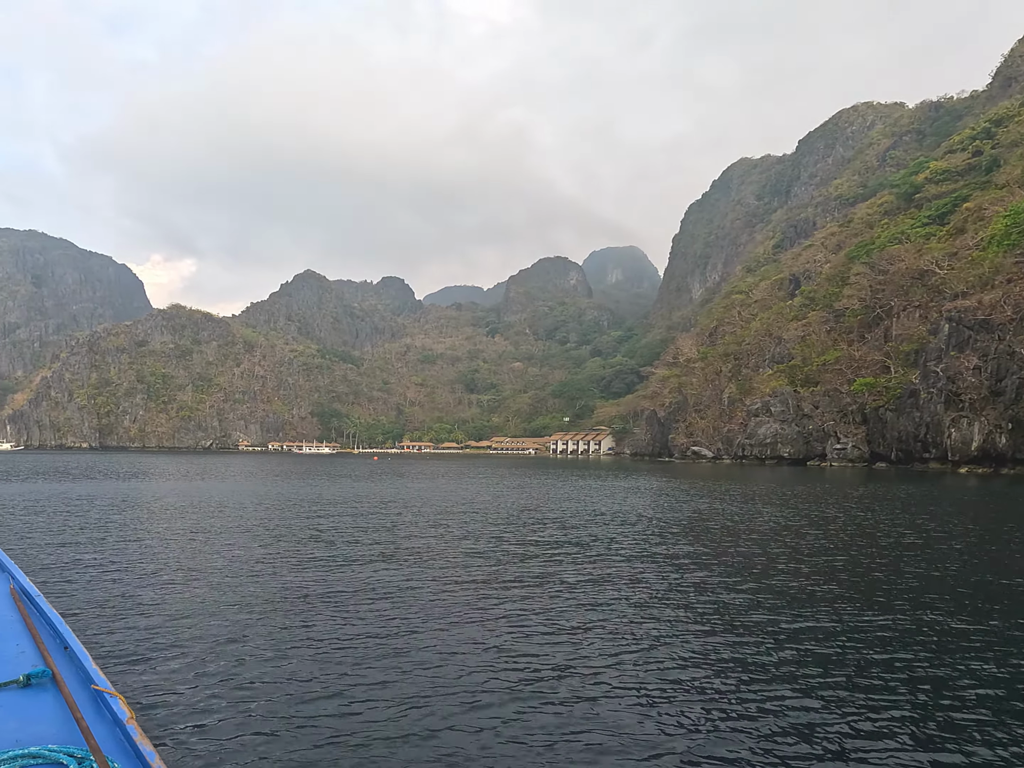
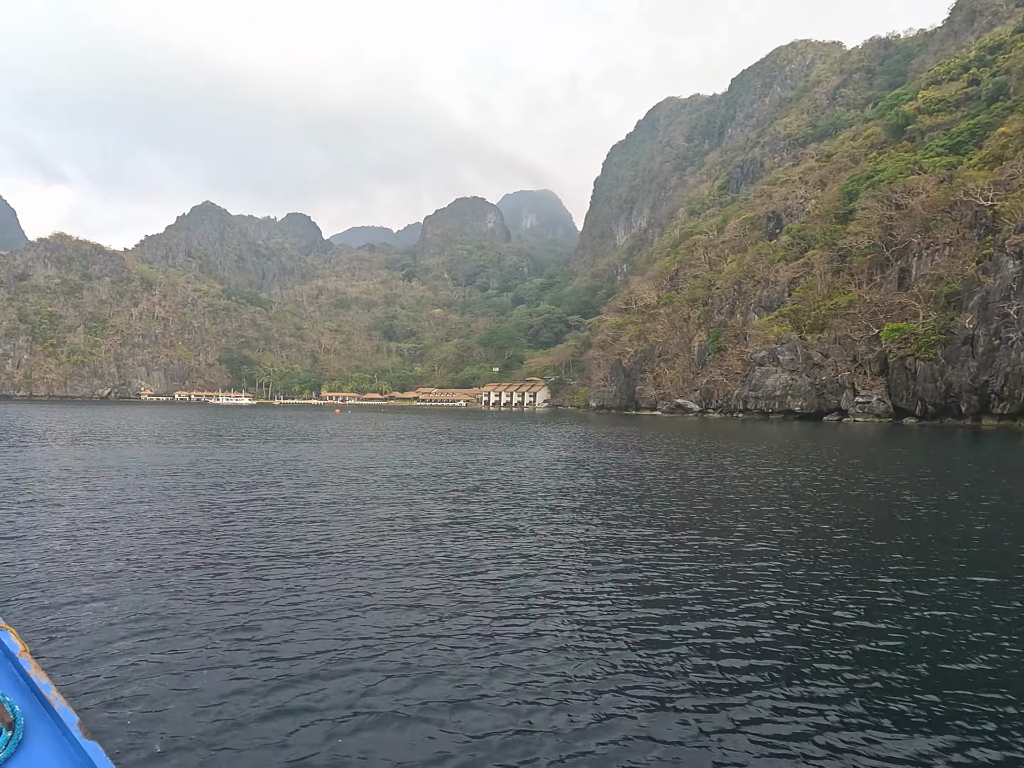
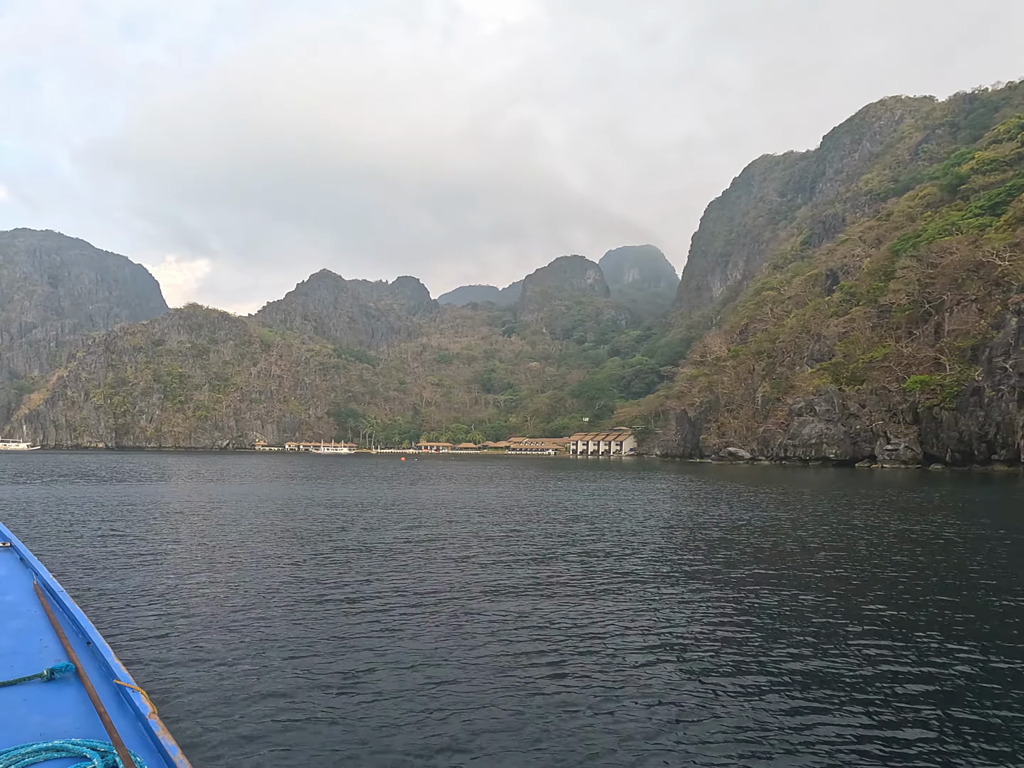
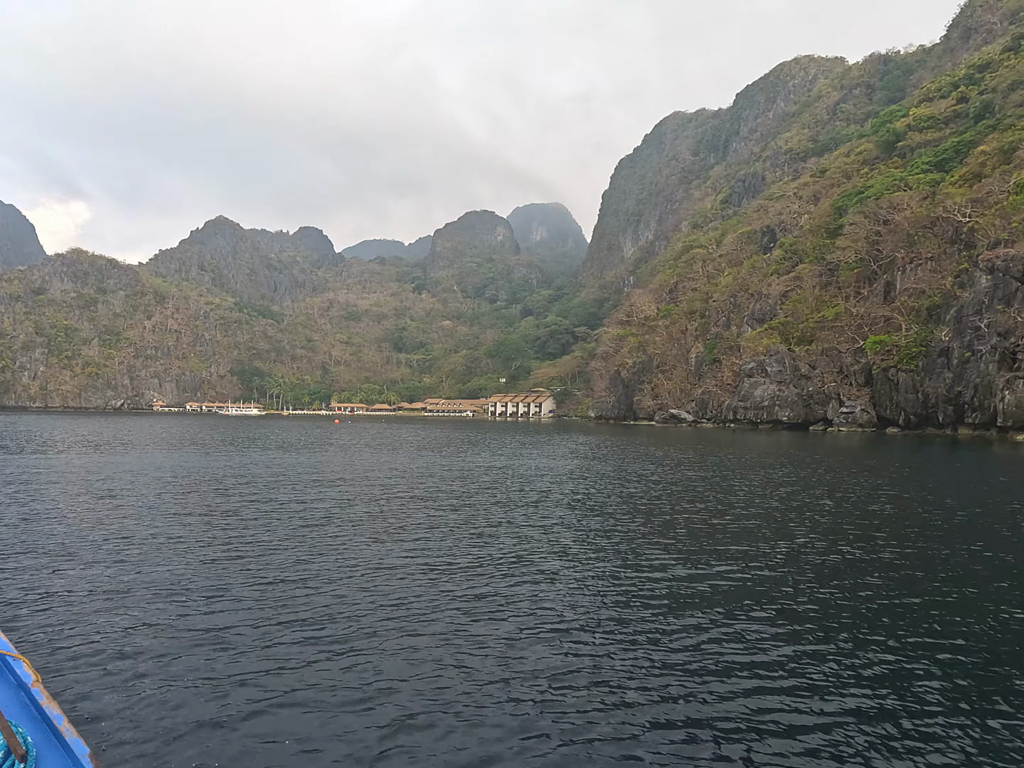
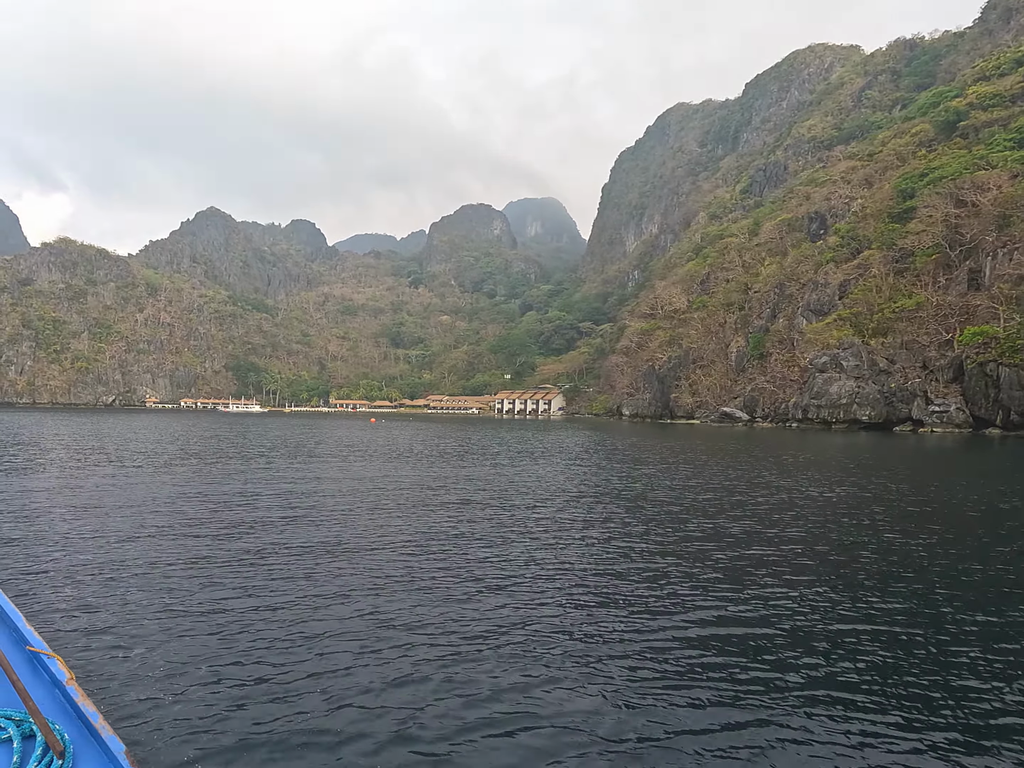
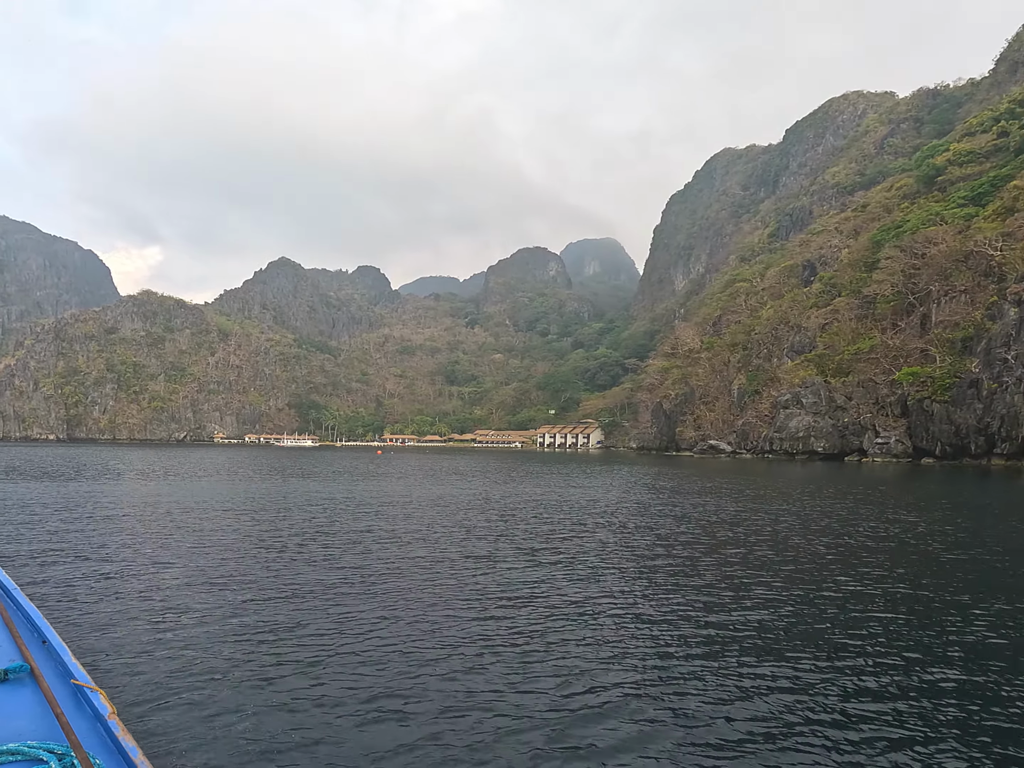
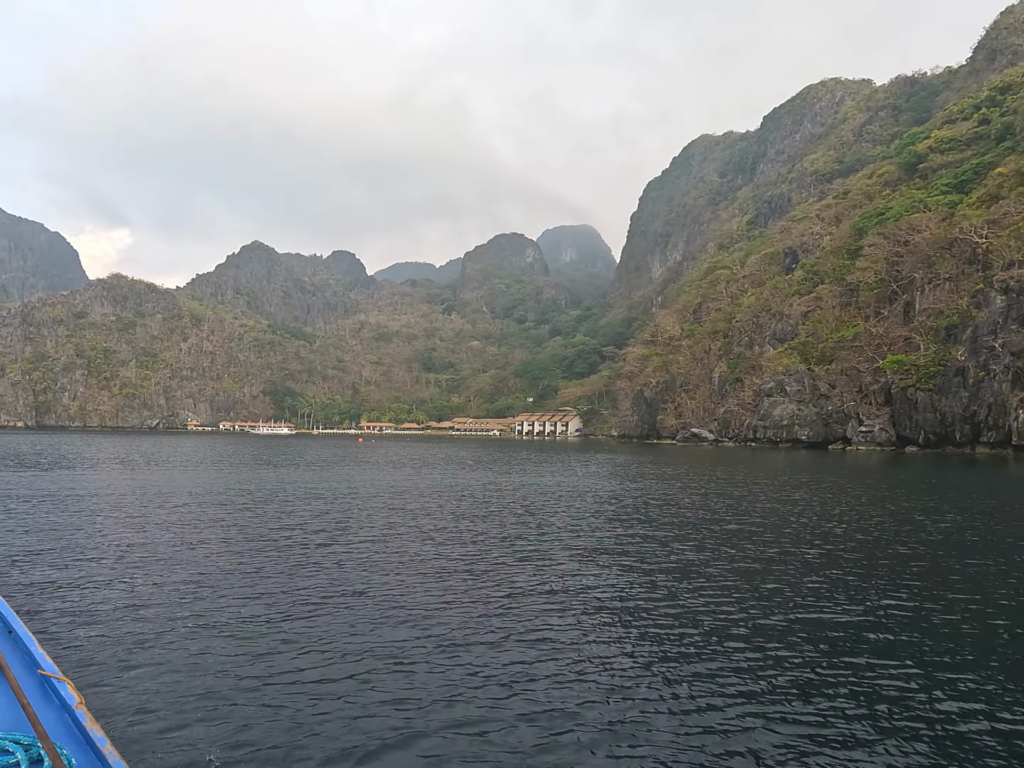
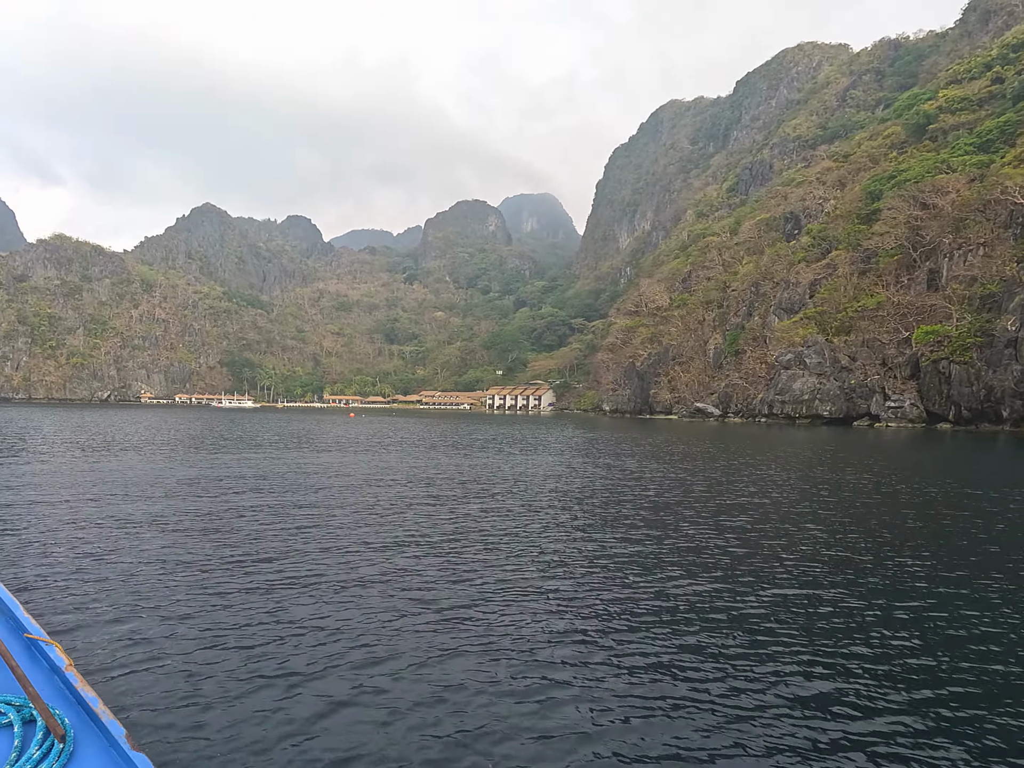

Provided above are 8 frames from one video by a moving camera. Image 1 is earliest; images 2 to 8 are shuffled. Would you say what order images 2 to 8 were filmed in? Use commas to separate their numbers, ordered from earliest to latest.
3, 6, 7, 4, 2, 8, 5
